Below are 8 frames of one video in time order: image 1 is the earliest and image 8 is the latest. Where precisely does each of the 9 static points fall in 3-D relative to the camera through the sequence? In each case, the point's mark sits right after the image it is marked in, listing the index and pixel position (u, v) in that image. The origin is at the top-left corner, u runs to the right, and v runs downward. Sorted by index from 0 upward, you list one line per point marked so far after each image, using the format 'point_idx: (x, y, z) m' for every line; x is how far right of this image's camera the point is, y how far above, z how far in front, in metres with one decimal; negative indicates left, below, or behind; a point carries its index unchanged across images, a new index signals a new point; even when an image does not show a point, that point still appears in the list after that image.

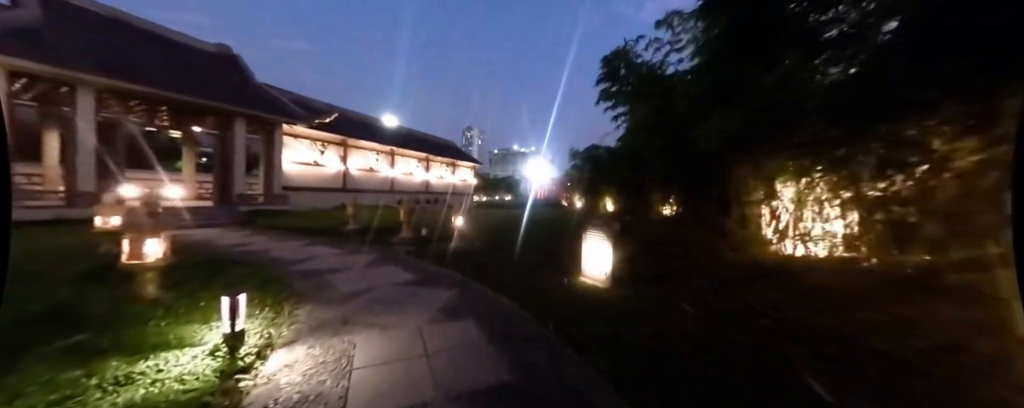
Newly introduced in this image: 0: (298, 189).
0: (-9.8, +0.7, +13.6) m
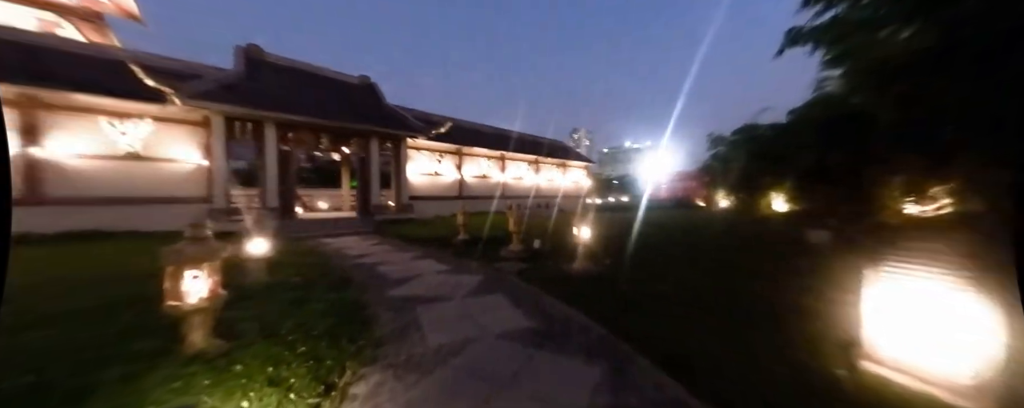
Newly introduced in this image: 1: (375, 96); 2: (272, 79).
0: (-4.4, +0.3, +14.5) m
1: (-6.2, +5.0, +13.6) m
2: (-8.8, +4.6, +10.9) m
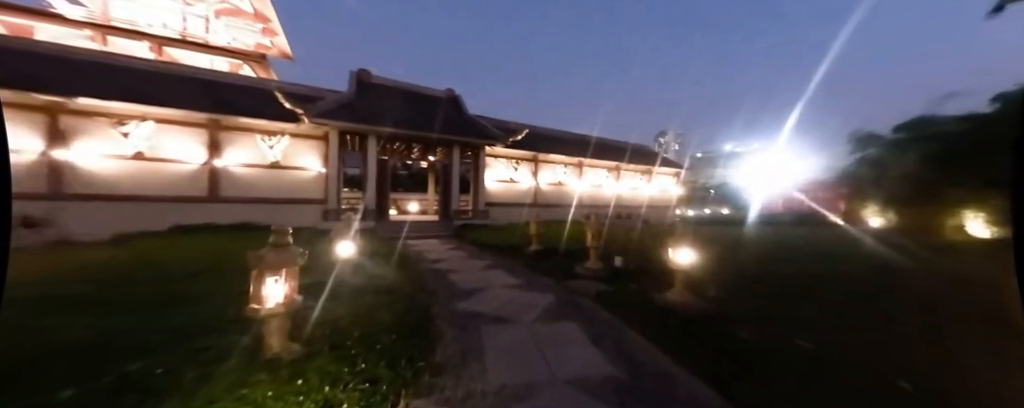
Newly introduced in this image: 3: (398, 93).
0: (-0.7, -0.1, +14.8) m
1: (-2.6, +4.7, +14.4) m
2: (-5.7, +4.5, +12.4) m
3: (-5.1, +4.9, +13.2) m
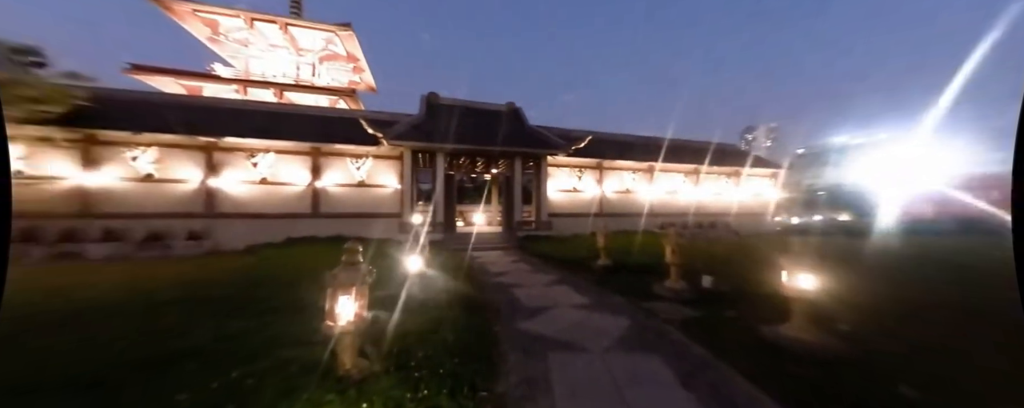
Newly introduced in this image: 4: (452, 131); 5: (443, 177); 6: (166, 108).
0: (+2.4, -0.6, +14.4) m
1: (+0.4, +4.2, +14.5) m
2: (-3.1, +3.9, +13.3) m
3: (-2.3, +4.4, +13.9) m
4: (-2.6, +3.1, +12.5) m
5: (-2.9, +1.1, +12.4) m
6: (-12.5, +3.5, +10.8) m
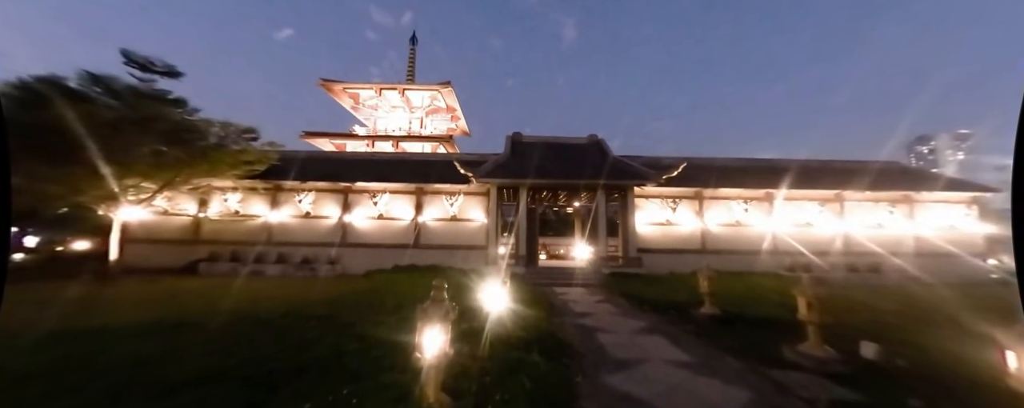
0: (+6.2, -2.1, +13.0) m
1: (+4.4, +2.6, +14.2) m
2: (+0.7, +2.4, +14.0) m
3: (+1.6, +2.8, +14.4) m
4: (+1.0, +1.7, +13.0) m
5: (+0.6, -0.3, +12.8) m
6: (-9.1, +2.0, +14.1) m
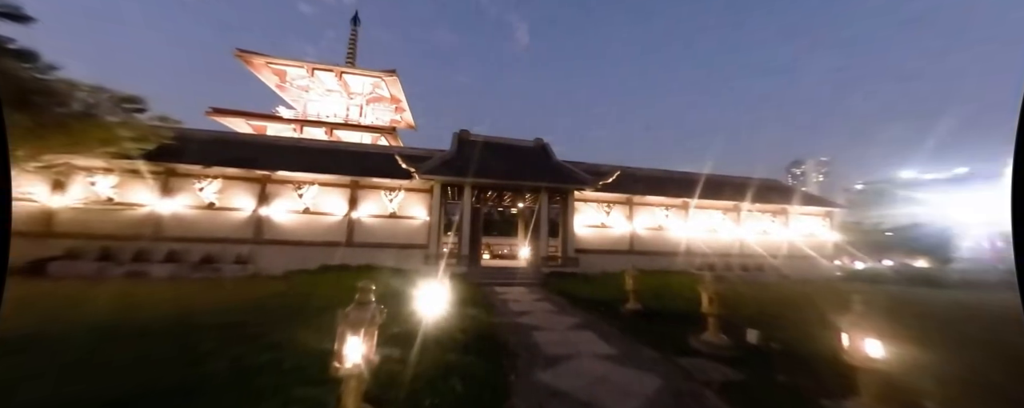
0: (+3.6, -2.2, +13.9) m
1: (+1.8, +2.5, +14.8) m
2: (-1.8, +2.4, +13.8) m
3: (-1.0, +2.8, +14.4) m
4: (-1.4, +1.7, +13.0) m
5: (-1.8, -0.3, +12.6) m
6: (-11.5, +2.5, +12.2) m
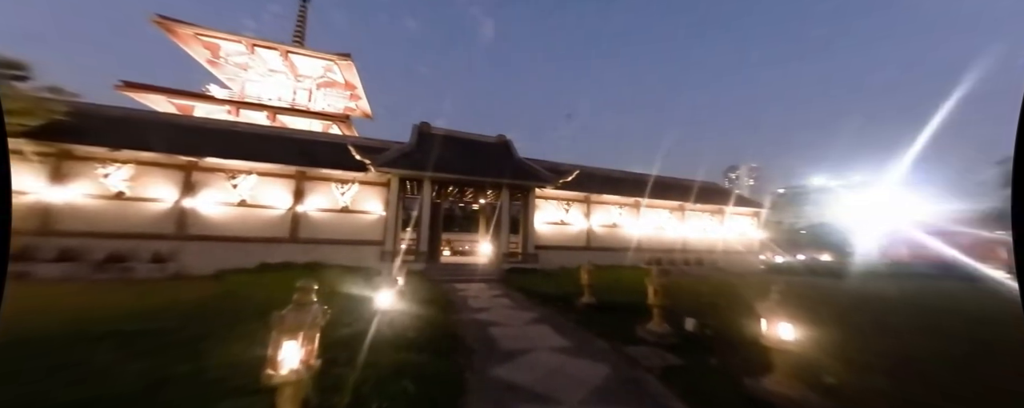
0: (+1.7, -2.1, +14.2) m
1: (-0.1, +2.7, +14.8) m
2: (-3.6, +2.7, +13.4) m
3: (-2.8, +3.0, +14.1) m
4: (-3.1, +1.9, +12.6) m
5: (-3.4, -0.1, +12.3) m
6: (-12.9, +2.8, +10.6) m
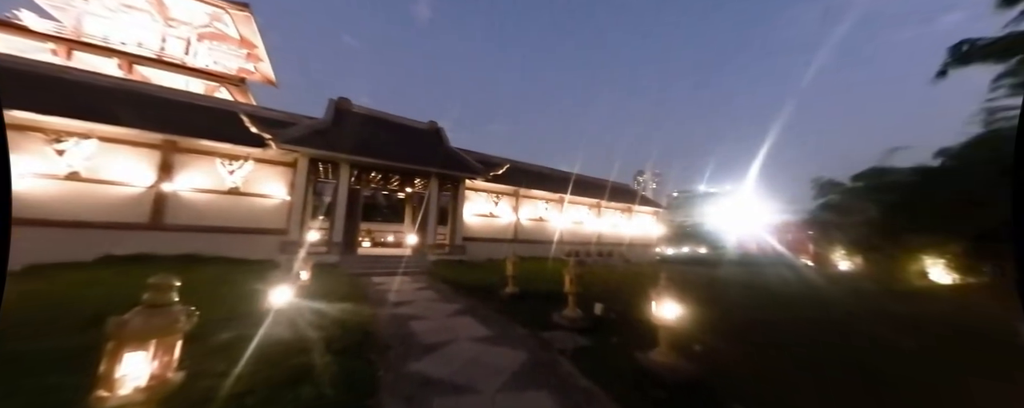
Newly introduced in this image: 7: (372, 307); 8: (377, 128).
0: (-1.7, -1.7, +14.2) m
1: (-3.4, +3.1, +14.3) m
2: (-6.5, +3.2, +12.1) m
3: (-5.9, +3.5, +13.0) m
4: (-5.8, +2.4, +11.5) m
5: (-6.2, +0.5, +11.1) m
6: (-14.9, +3.7, +7.2) m
7: (-2.7, -2.0, +5.8) m
8: (-5.8, +3.2, +12.7) m
